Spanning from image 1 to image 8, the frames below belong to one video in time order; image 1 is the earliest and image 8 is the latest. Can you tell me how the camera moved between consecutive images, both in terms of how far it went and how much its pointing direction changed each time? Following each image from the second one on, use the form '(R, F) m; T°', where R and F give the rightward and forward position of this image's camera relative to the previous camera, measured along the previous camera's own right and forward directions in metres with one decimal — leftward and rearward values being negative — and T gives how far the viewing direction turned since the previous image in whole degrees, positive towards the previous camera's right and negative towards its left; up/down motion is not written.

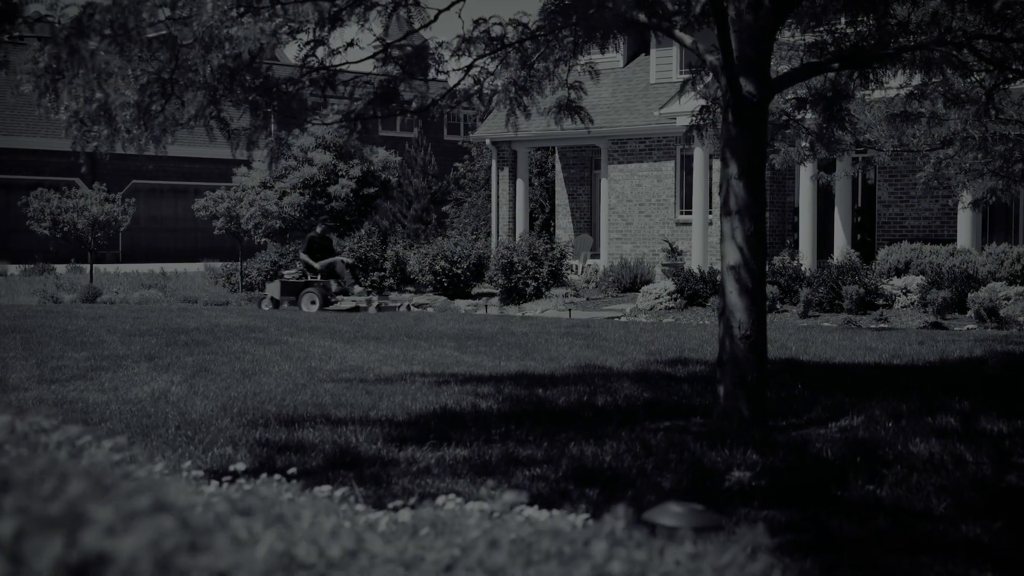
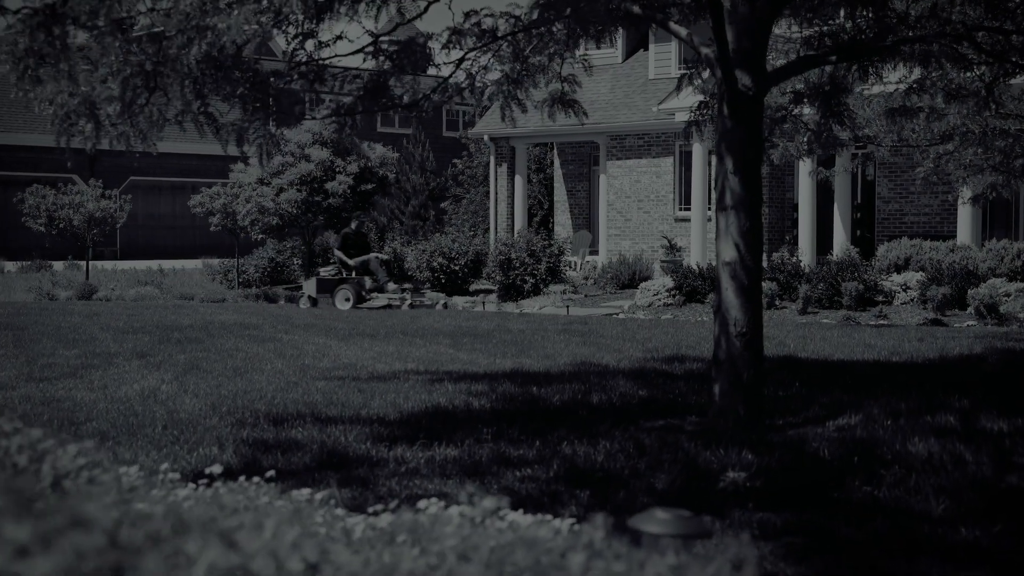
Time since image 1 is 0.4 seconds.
(0.0, +0.1) m; 0°
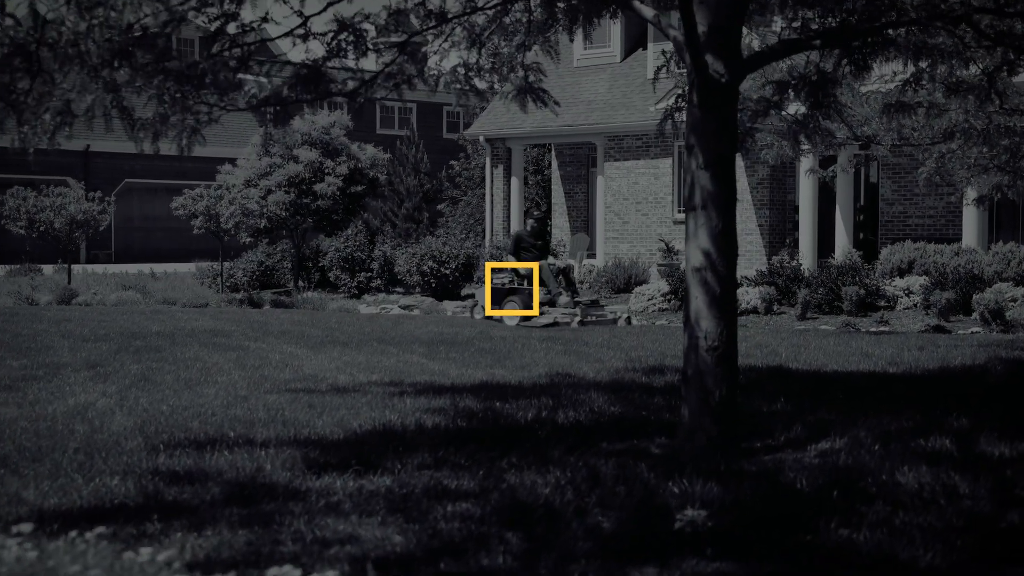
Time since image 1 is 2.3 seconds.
(+0.3, +0.6) m; 0°
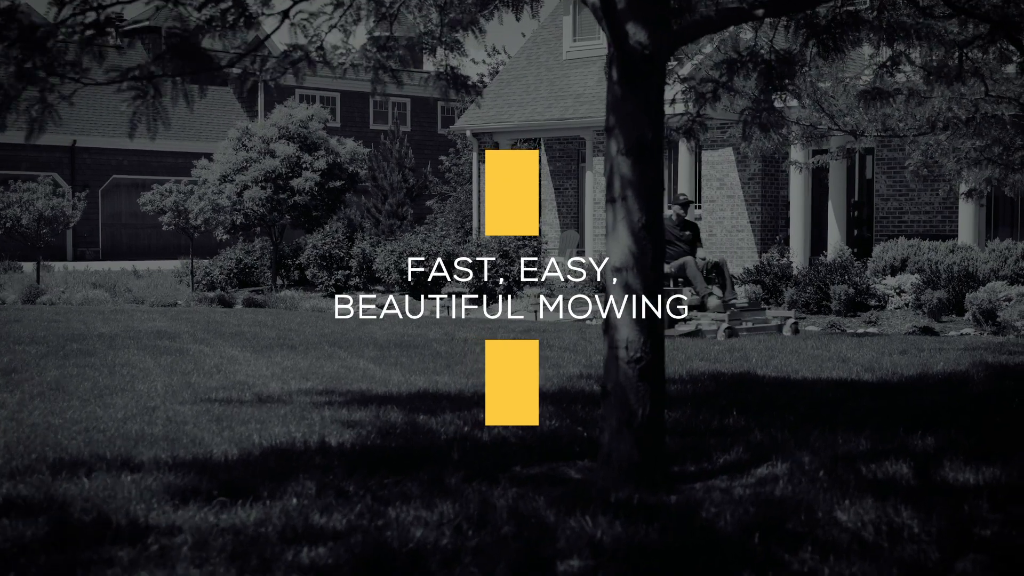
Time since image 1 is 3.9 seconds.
(+0.5, +0.7) m; 0°
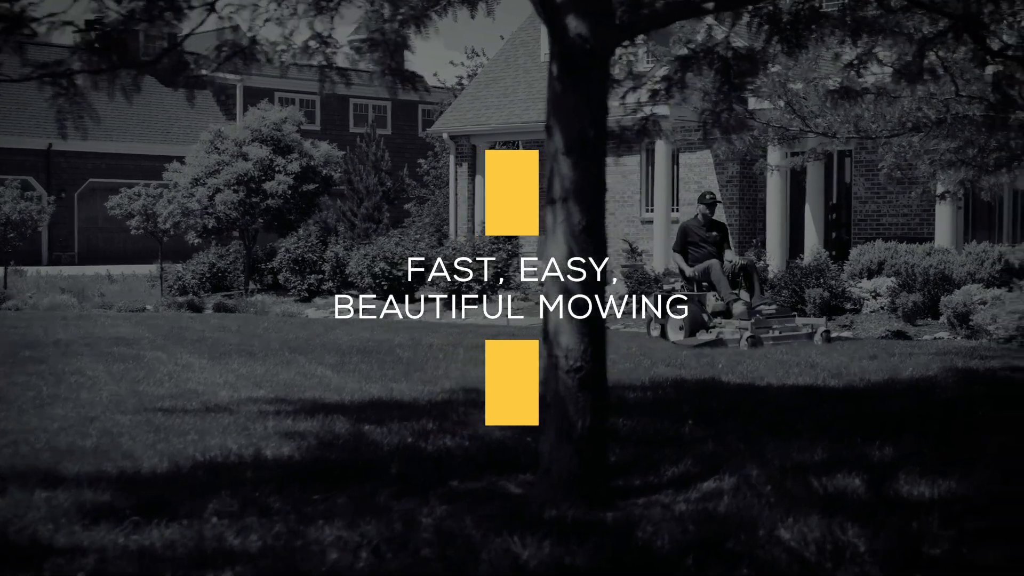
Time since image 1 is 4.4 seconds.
(+0.2, +0.2) m; +1°
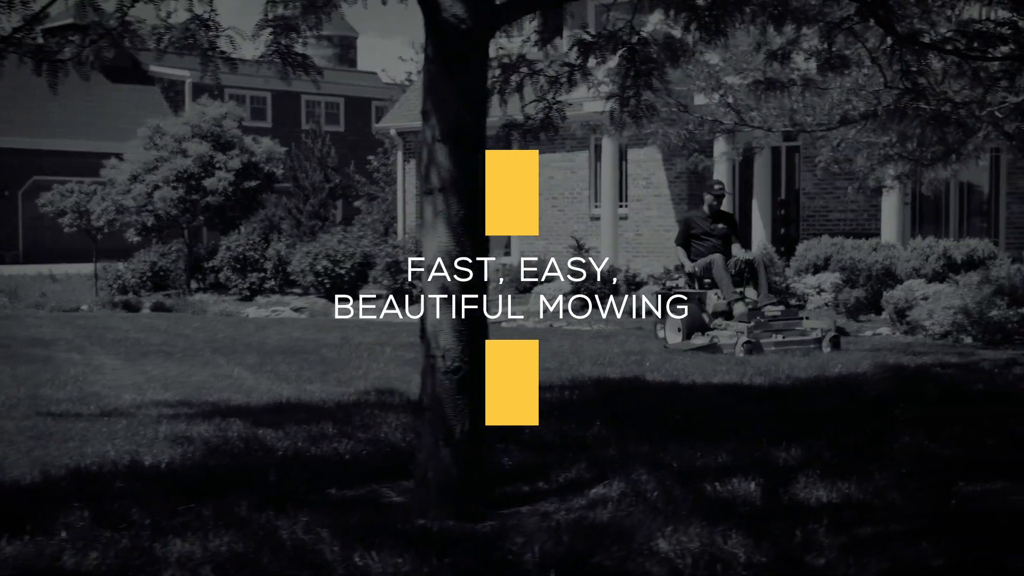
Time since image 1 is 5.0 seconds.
(+0.3, +0.3) m; +2°
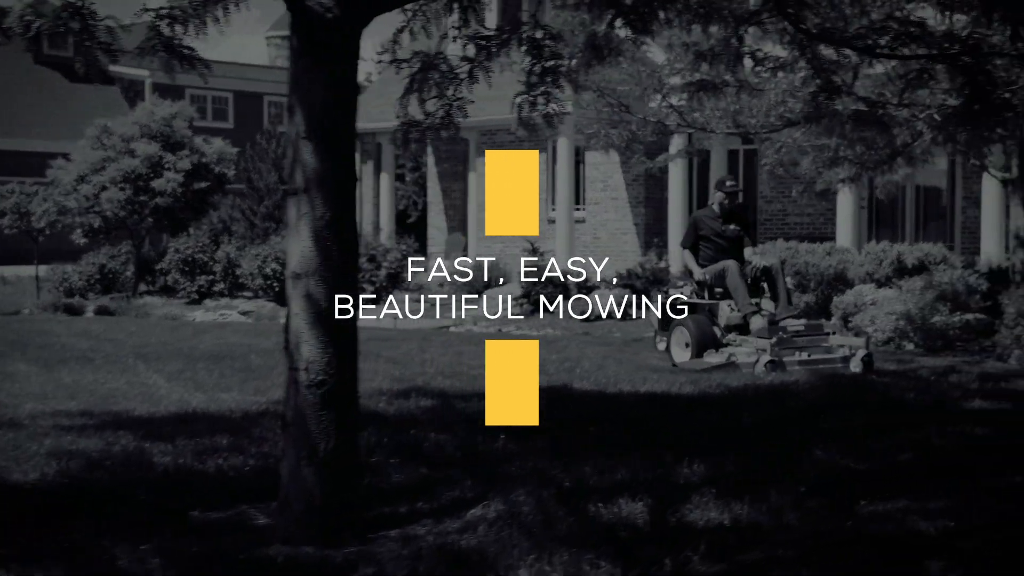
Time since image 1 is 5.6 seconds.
(+0.4, +0.3) m; +1°
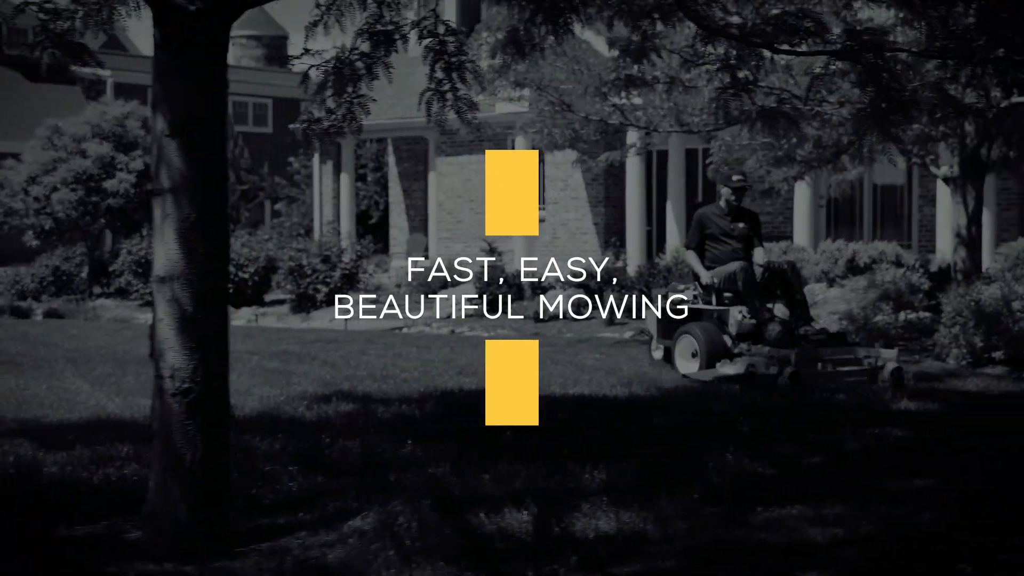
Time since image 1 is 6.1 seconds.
(+0.3, +0.1) m; +1°
